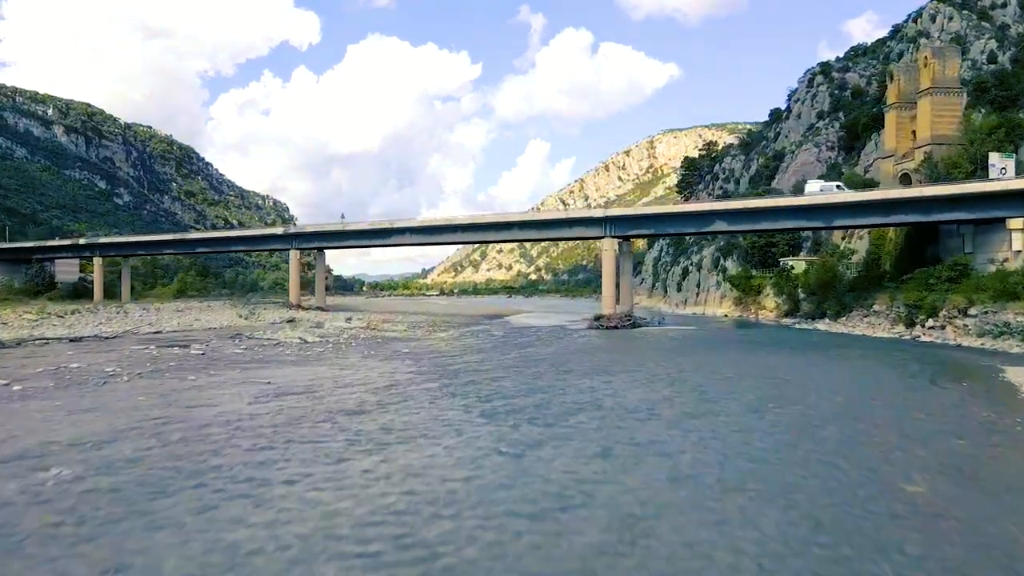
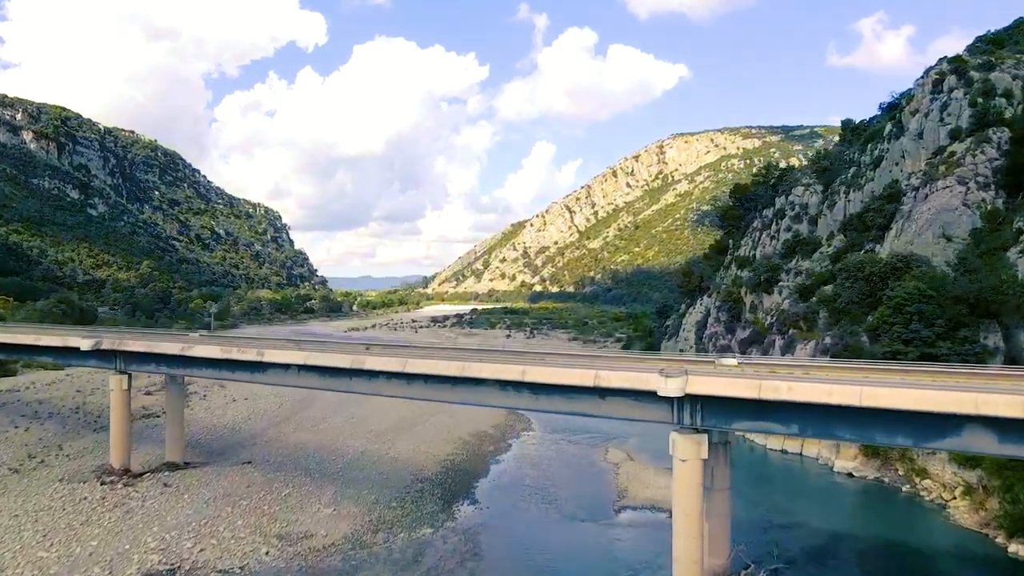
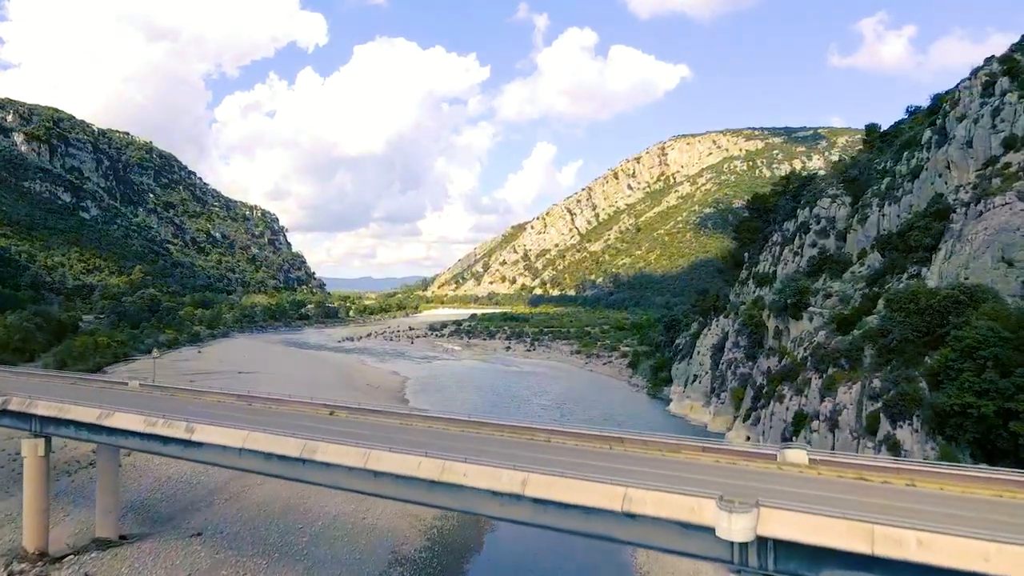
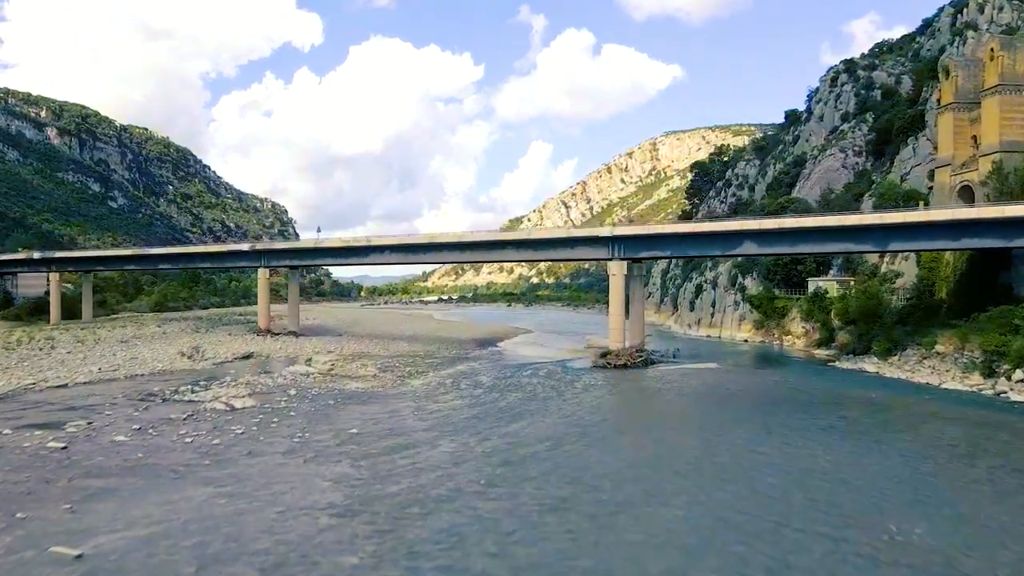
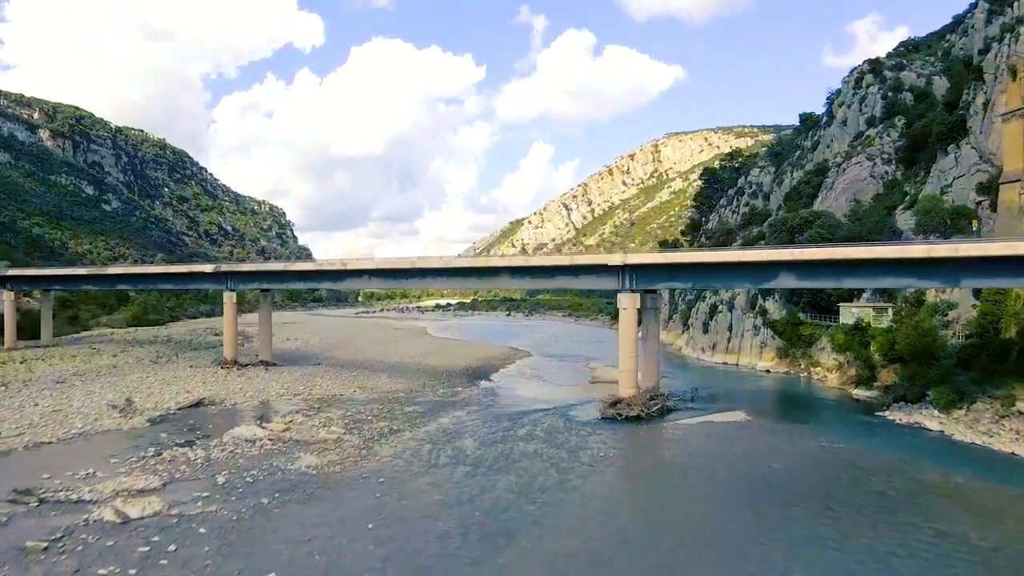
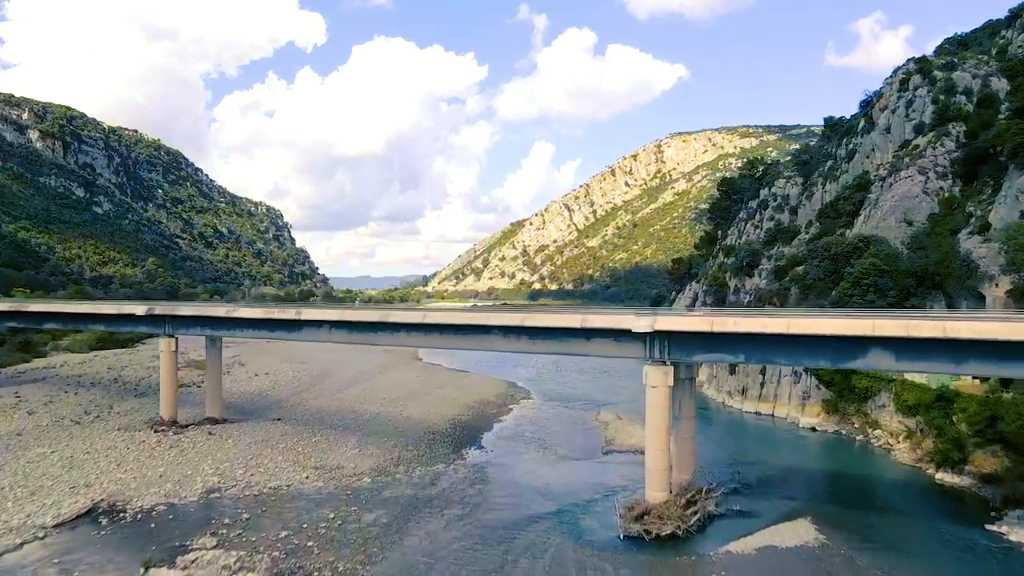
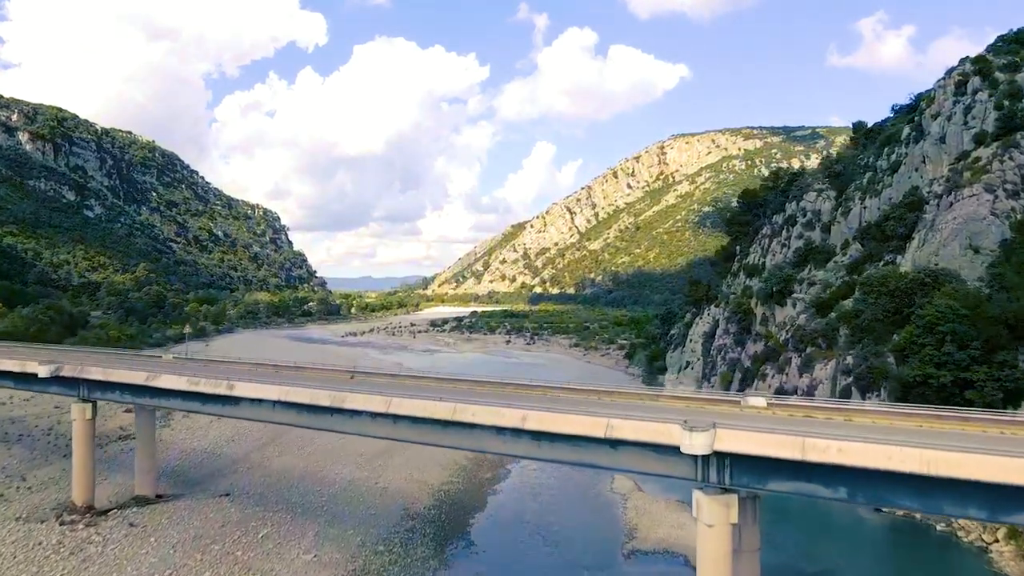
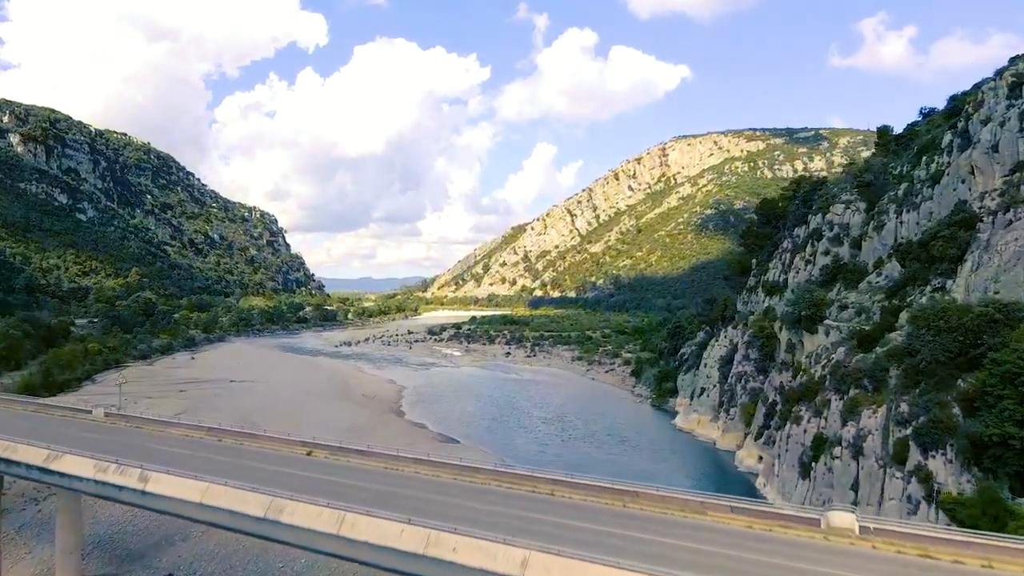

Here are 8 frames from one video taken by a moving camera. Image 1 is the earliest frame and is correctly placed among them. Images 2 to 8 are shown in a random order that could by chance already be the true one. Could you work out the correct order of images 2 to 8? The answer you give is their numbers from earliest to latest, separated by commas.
4, 5, 6, 2, 7, 3, 8
